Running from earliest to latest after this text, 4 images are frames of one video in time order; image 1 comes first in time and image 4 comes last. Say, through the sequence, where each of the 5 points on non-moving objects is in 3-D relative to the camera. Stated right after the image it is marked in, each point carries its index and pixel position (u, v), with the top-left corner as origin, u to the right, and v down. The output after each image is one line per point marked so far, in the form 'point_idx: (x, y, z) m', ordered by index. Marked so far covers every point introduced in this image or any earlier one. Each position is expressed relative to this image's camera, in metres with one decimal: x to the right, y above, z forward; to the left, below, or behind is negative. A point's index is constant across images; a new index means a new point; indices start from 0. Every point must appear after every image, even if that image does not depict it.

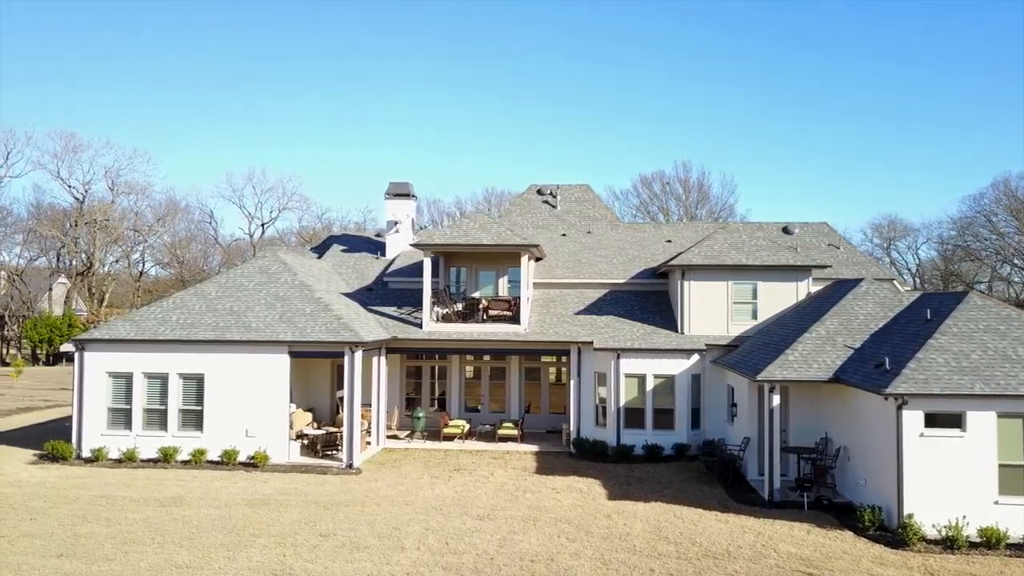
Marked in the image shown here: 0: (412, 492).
0: (-2.1, -4.3, +16.4) m
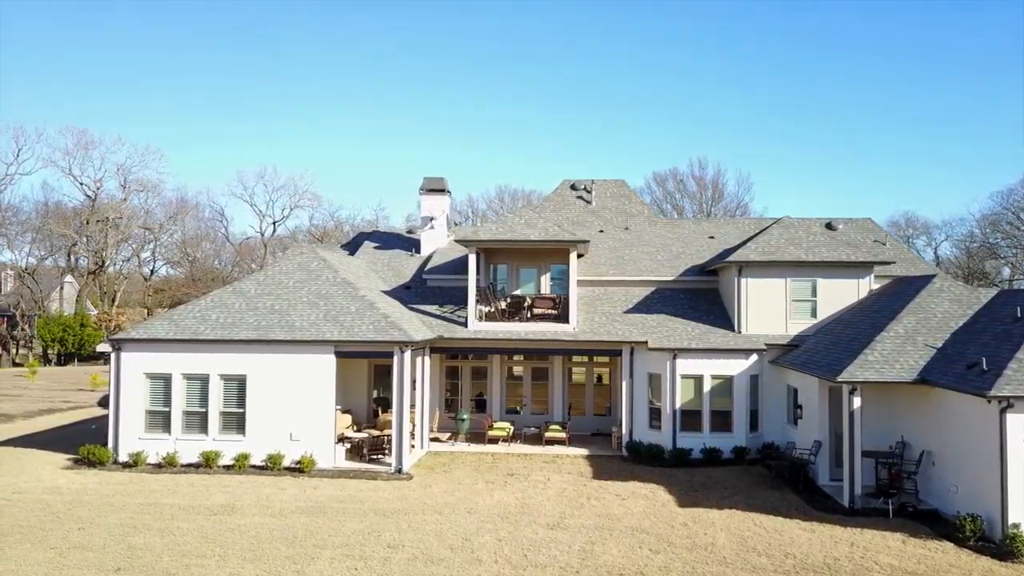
0: (-0.8, -4.3, +15.6) m
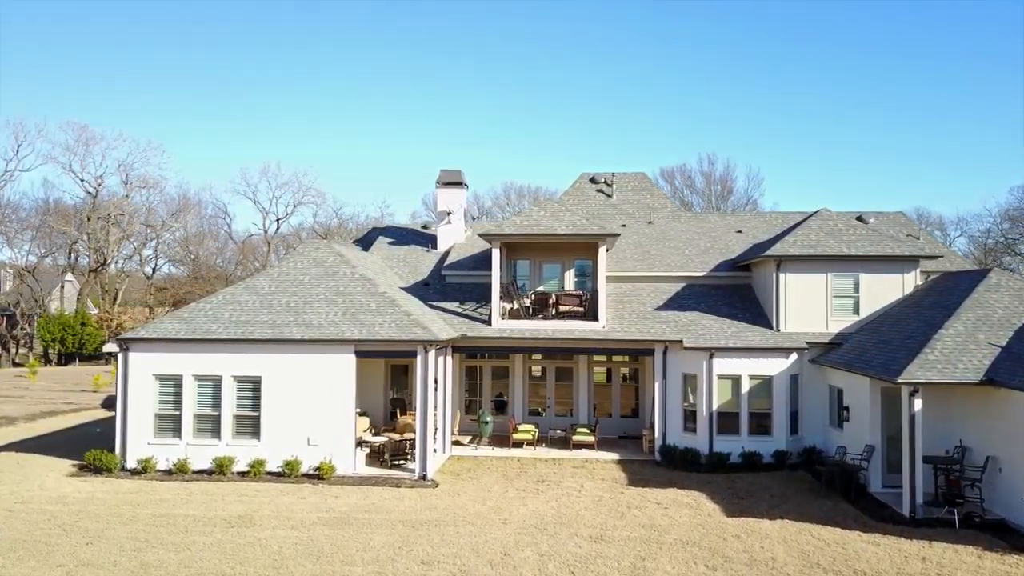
0: (-0.2, -4.2, +14.7) m
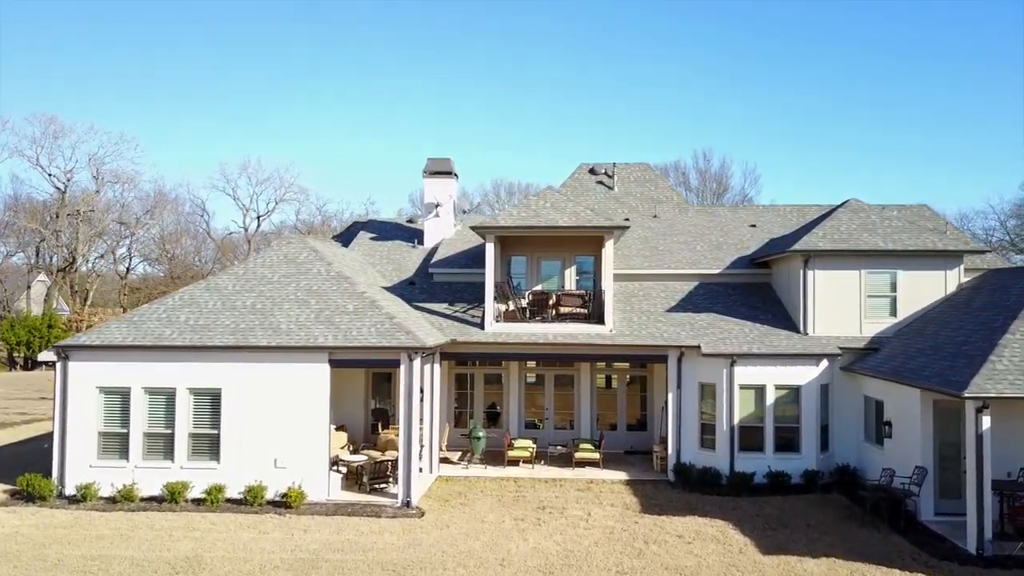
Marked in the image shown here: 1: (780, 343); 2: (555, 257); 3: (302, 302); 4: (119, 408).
0: (-0.2, -4.1, +12.5) m
1: (+5.7, -1.2, +16.6) m
2: (+1.1, +0.8, +19.6) m
3: (-4.4, -0.3, +16.1) m
4: (-7.7, -2.3, +15.1) m
